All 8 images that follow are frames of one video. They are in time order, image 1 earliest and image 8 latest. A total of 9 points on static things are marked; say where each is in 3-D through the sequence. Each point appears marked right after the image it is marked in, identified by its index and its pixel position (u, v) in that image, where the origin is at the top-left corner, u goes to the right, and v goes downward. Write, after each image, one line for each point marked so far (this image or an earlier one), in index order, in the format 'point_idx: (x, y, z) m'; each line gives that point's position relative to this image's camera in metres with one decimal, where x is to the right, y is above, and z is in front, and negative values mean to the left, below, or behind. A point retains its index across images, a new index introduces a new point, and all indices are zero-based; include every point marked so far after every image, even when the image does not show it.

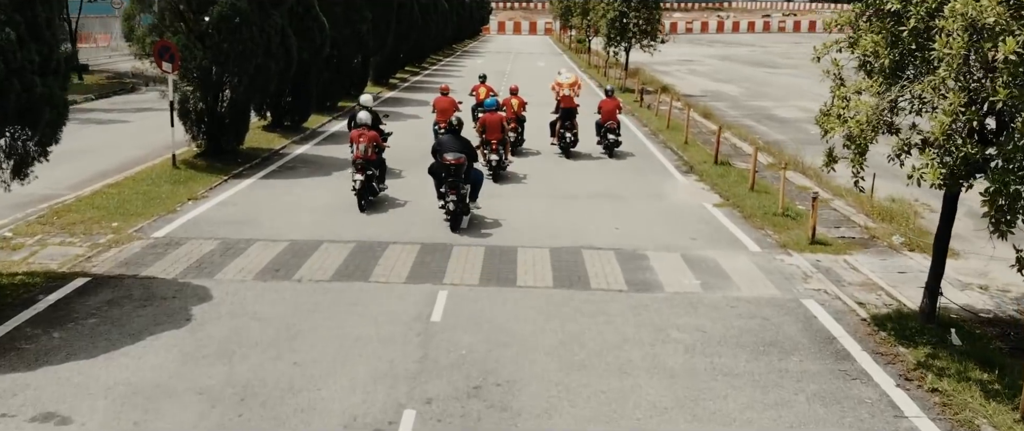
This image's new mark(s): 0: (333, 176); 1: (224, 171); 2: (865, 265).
0: (-3.0, +0.7, +14.9) m
1: (-4.7, +0.7, +14.5) m
2: (+3.9, -0.6, +10.0) m
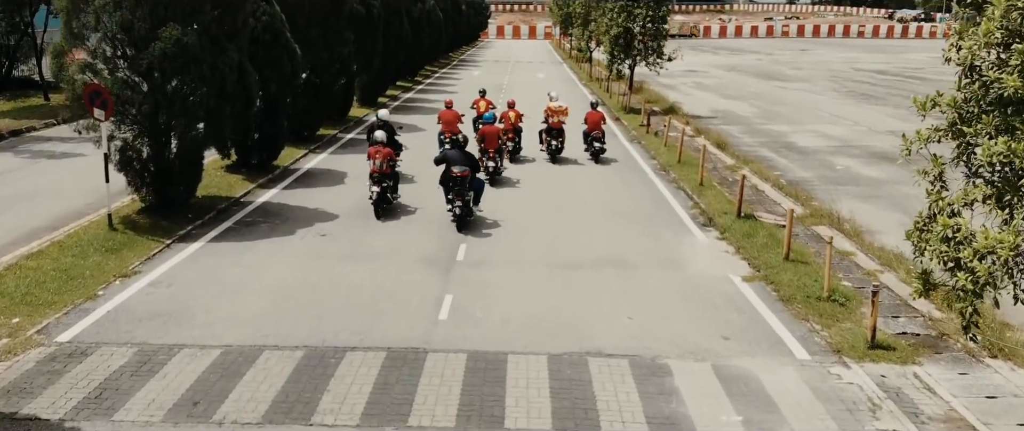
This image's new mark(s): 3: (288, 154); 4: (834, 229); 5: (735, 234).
0: (-3.1, -0.3, +12.9) m
1: (-4.8, -0.2, +12.5) m
2: (+3.8, -1.5, +7.9) m
3: (-4.8, +1.3, +18.8) m
4: (+4.8, -0.2, +13.4) m
5: (+3.3, -0.3, +13.1) m
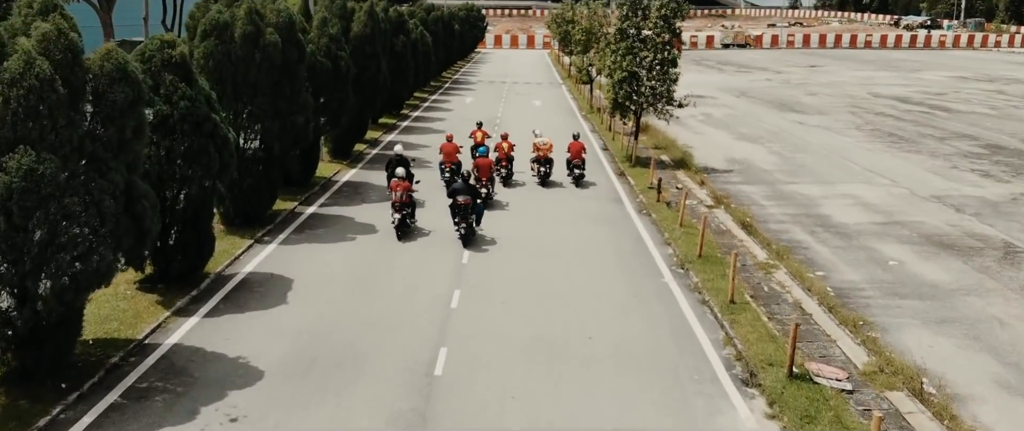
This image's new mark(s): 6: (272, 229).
0: (-3.3, -2.1, +9.7) m
1: (-5.0, -2.1, +9.2) m
2: (+3.6, -3.4, +4.7) m
3: (-5.0, -0.6, +15.6) m
4: (+4.6, -2.1, +10.2) m
5: (+3.0, -2.2, +9.8) m
6: (-4.7, -0.3, +17.2) m
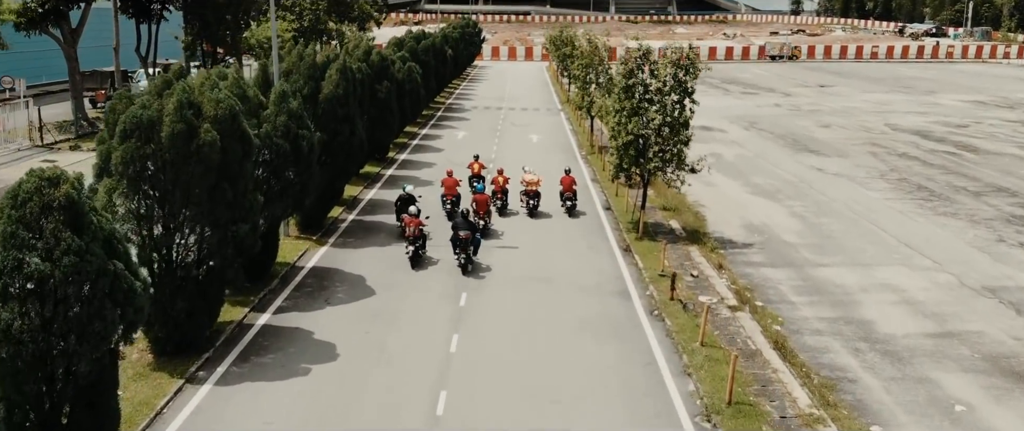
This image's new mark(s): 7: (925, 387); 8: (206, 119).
0: (-3.5, -4.2, +6.8) m
1: (-5.2, -4.2, +6.4) m
2: (+3.4, -5.4, +1.8) m
3: (-5.2, -2.6, +12.7) m
4: (+4.4, -4.1, +7.3) m
5: (+2.9, -4.2, +7.0) m
6: (-4.8, -2.3, +14.4) m
7: (+6.5, -2.7, +14.2) m
8: (-4.7, +1.4, +13.7) m
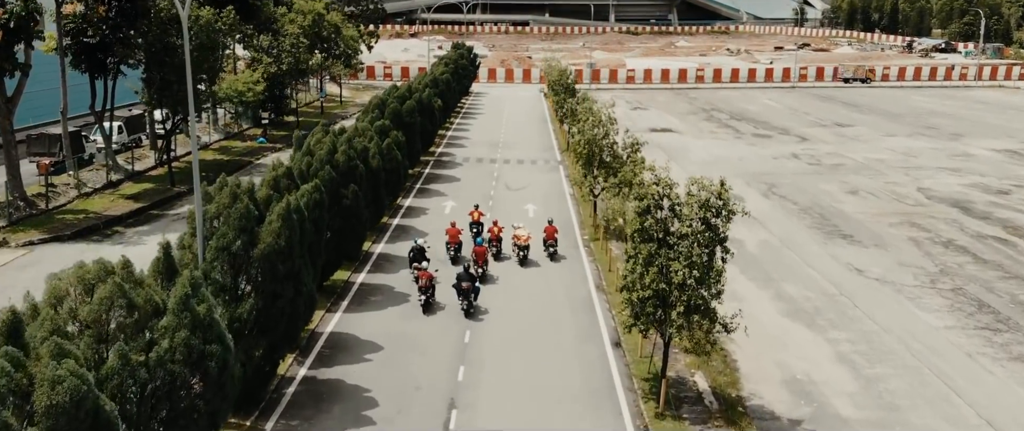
0: (-3.8, -7.7, +2.3) m
1: (-5.4, -7.7, +1.9) m
2: (+3.2, -9.0, -2.6) m
3: (-5.4, -6.1, +8.2) m
4: (+4.2, -7.7, +2.8) m
5: (+2.6, -7.7, +2.5) m
6: (-5.1, -5.8, +9.9) m
7: (+6.3, -6.2, +9.7) m
8: (-4.9, -2.1, +9.2) m
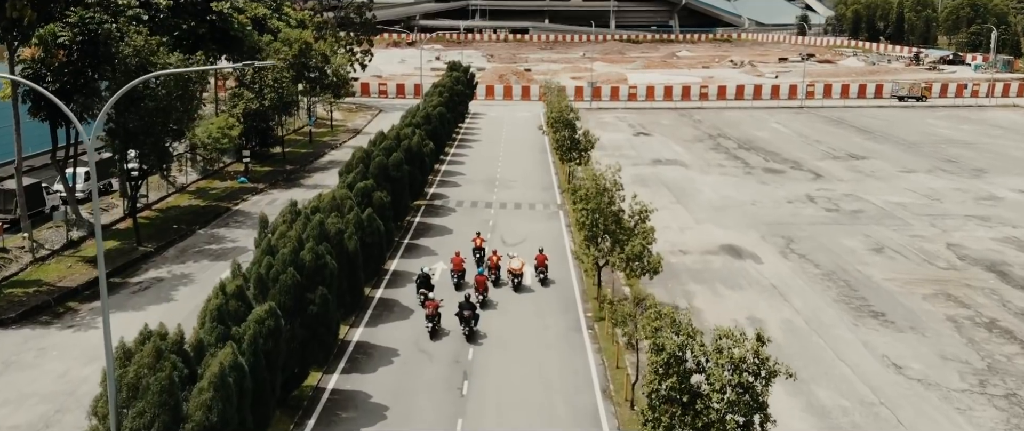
0: (-3.9, -10.3, -1.0) m
1: (-5.6, -10.2, -1.4) m
2: (+3.0, -11.6, -5.9) m
3: (-5.6, -8.7, +4.9) m
4: (+4.0, -10.3, -0.4) m
5: (+2.5, -10.3, -0.8) m
6: (-5.2, -8.4, +6.6) m
7: (+6.1, -8.8, +6.4) m
8: (-5.1, -4.7, +5.9) m
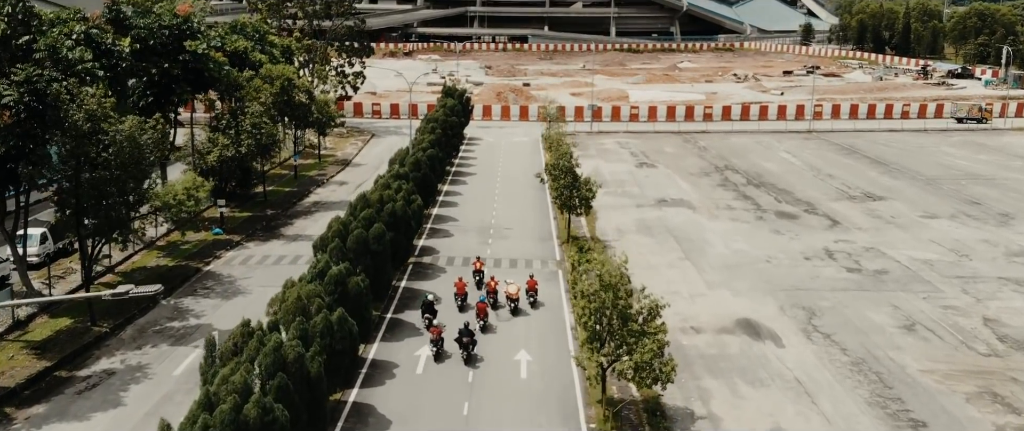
0: (-4.1, -13.2, -4.5) m
1: (-5.8, -13.2, -5.0) m
2: (+2.8, -14.5, -9.5) m
3: (-5.8, -11.7, +1.4) m
4: (+3.8, -13.2, -4.0) m
5: (+2.2, -13.3, -4.3) m
6: (-5.5, -11.3, +3.0) m
7: (+5.9, -11.8, +2.8) m
8: (-5.3, -7.6, +2.4) m
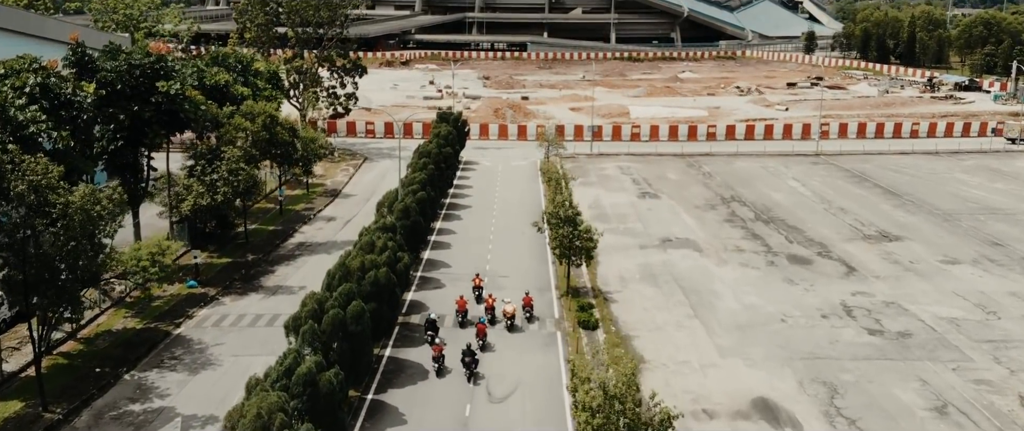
0: (-4.3, -15.8, -7.6) m
1: (-6.0, -15.8, -8.1) m
2: (+2.6, -17.1, -12.6) m
3: (-6.0, -14.3, -1.7) m
4: (+3.6, -15.8, -7.1) m
5: (+2.1, -15.9, -7.4) m
6: (-5.7, -13.9, -0.1) m
7: (+5.7, -14.4, -0.2) m
8: (-5.5, -10.2, -0.7) m
